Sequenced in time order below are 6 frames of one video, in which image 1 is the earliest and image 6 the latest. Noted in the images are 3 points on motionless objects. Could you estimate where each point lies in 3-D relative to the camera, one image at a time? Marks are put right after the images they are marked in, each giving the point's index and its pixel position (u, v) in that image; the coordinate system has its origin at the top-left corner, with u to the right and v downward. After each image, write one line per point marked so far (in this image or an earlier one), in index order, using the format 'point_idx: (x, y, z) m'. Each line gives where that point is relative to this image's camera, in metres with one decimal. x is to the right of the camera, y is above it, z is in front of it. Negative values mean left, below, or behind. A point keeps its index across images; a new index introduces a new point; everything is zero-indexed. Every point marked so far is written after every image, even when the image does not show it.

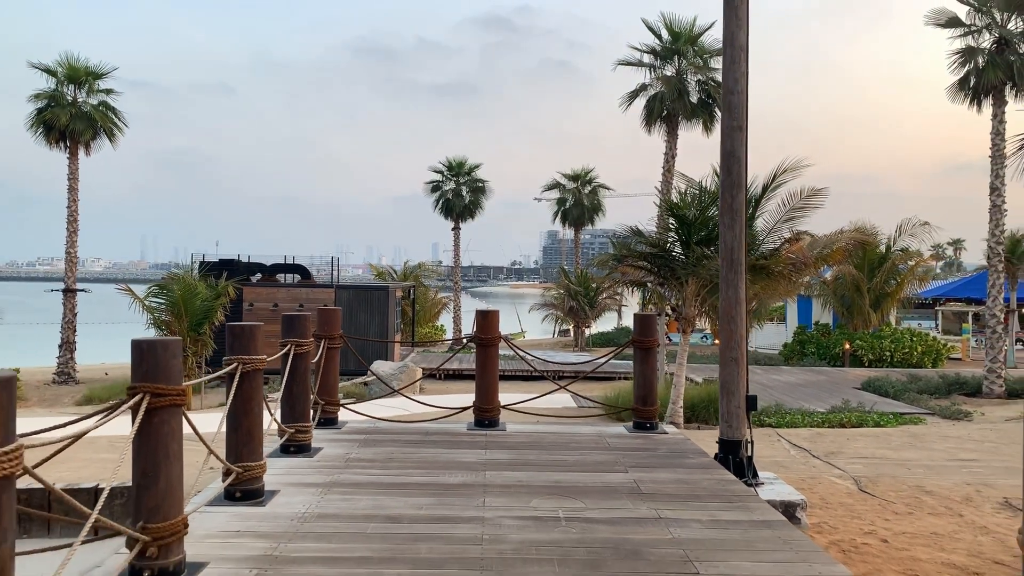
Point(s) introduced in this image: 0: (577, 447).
0: (+0.3, -0.8, +6.0) m
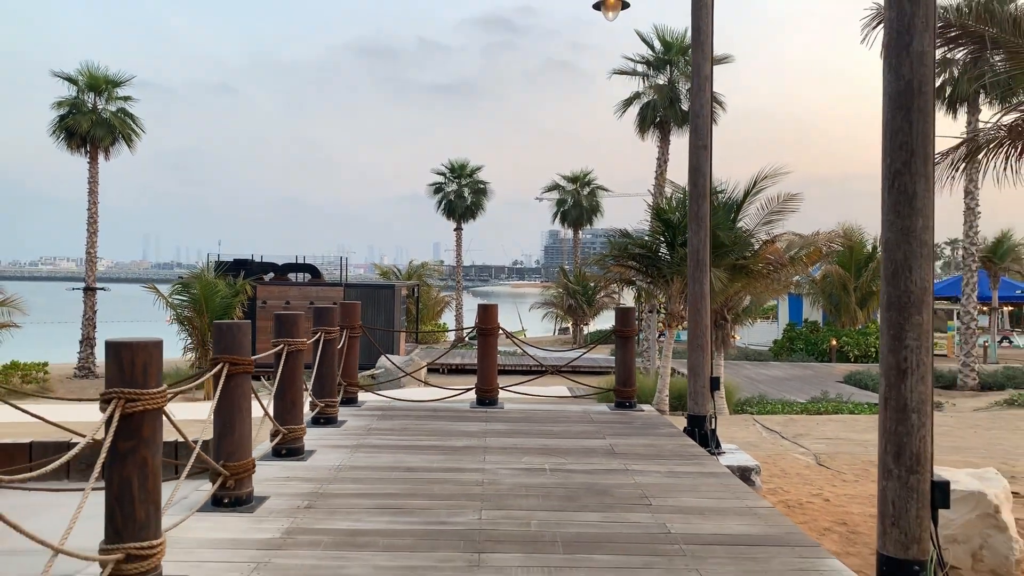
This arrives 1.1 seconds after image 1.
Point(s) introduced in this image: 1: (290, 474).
0: (+0.3, -0.7, +7.1) m
1: (-0.9, -0.8, +5.1) m
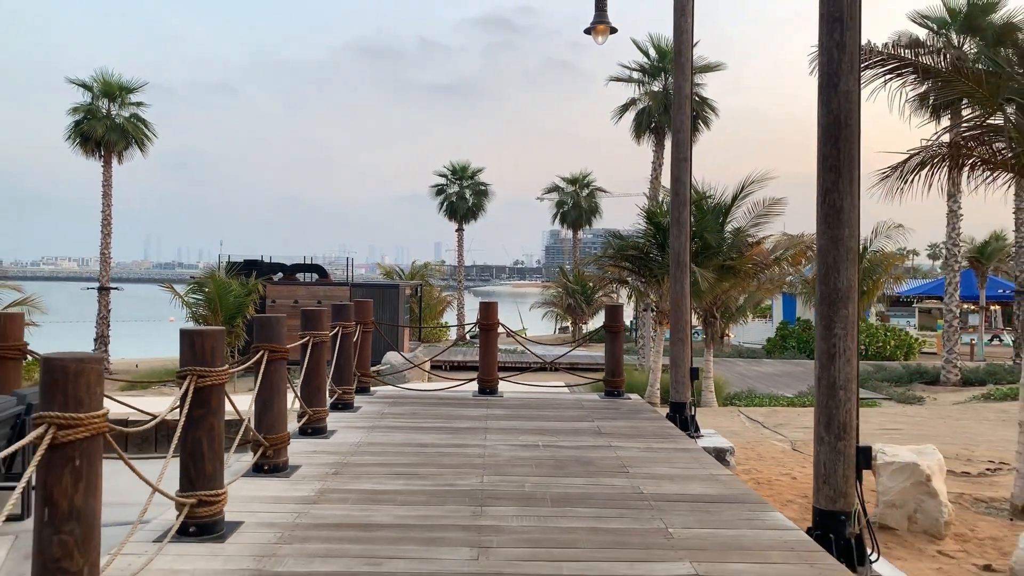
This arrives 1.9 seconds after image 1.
0: (+0.3, -0.7, +7.8) m
1: (-0.9, -0.8, +5.9) m
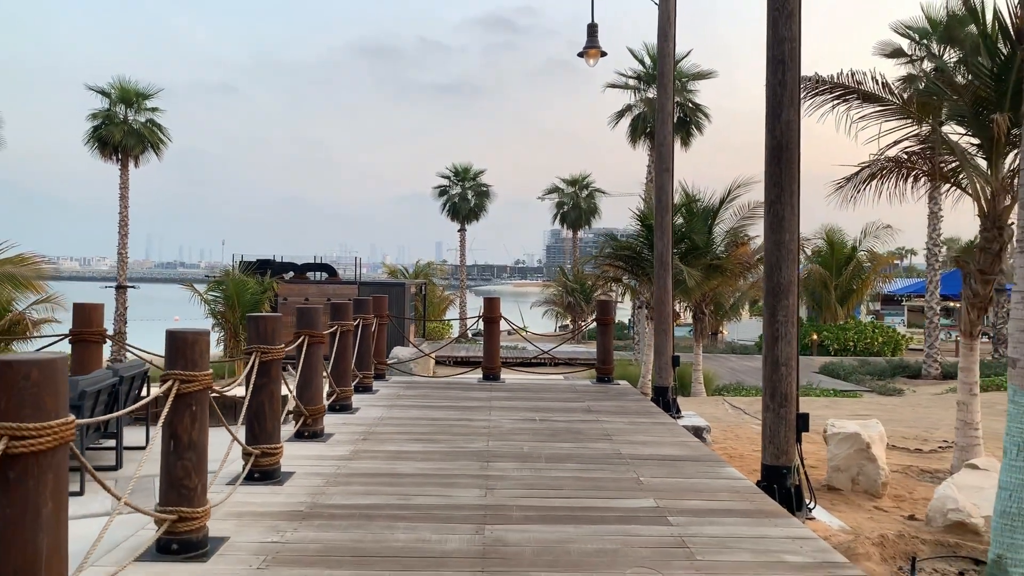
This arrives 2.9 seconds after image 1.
0: (+0.3, -0.7, +8.8) m
1: (-0.9, -0.7, +6.8) m
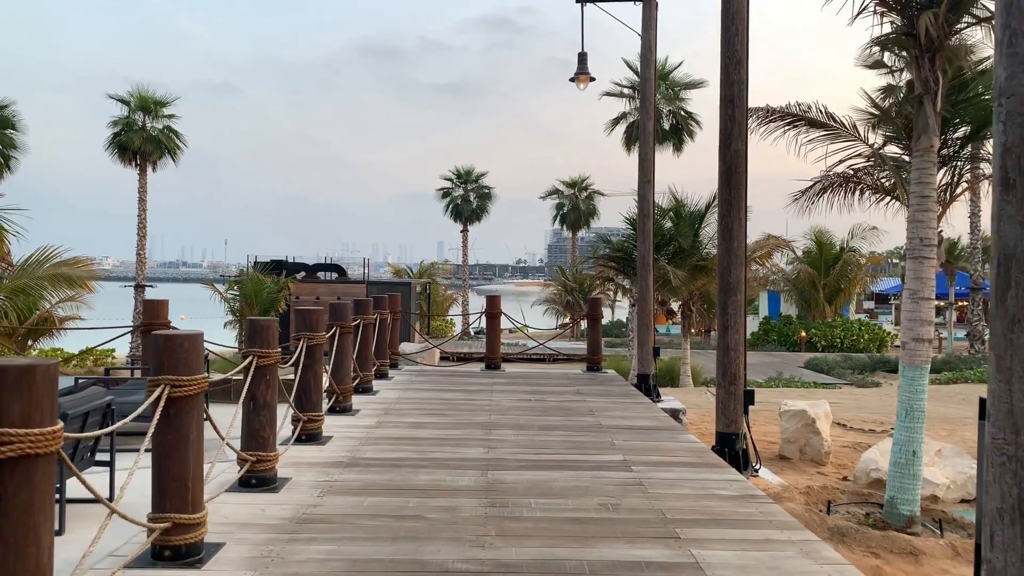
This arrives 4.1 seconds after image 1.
0: (+0.3, -0.7, +9.9) m
1: (-0.9, -0.7, +8.0) m
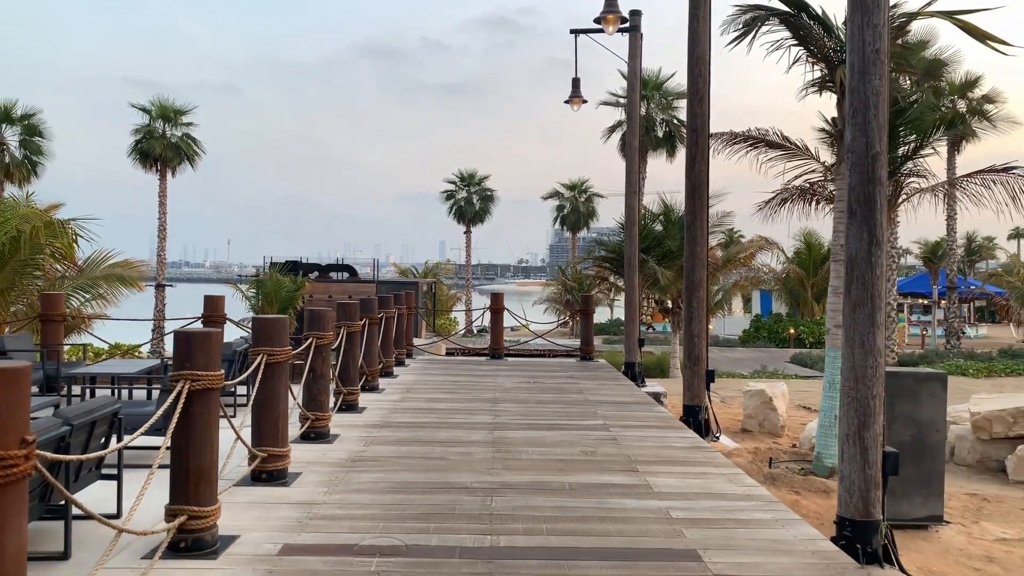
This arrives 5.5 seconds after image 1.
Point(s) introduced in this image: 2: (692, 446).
0: (+0.3, -0.7, +11.3) m
1: (-0.9, -0.7, +9.3) m
2: (+0.9, -0.8, +6.2) m
